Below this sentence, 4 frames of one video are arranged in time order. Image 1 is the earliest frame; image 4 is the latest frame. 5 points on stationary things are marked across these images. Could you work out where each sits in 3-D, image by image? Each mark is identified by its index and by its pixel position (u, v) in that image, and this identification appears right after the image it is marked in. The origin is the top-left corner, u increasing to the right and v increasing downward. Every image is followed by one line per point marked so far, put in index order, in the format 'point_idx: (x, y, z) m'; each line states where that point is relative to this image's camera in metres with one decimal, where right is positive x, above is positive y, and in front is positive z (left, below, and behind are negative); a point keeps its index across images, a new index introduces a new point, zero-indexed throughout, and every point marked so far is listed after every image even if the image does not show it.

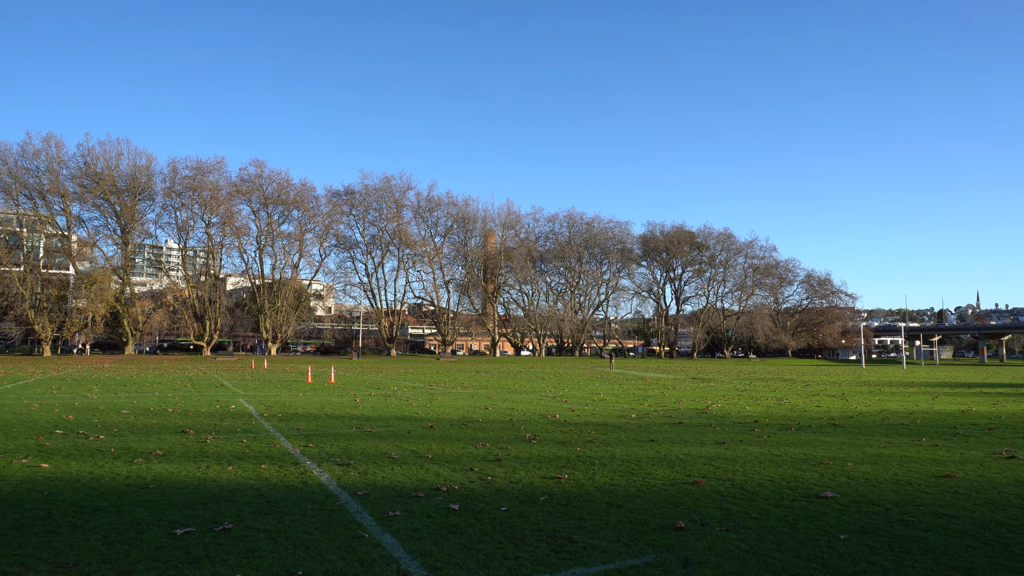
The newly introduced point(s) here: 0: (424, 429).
0: (-1.6, -2.5, +13.1) m
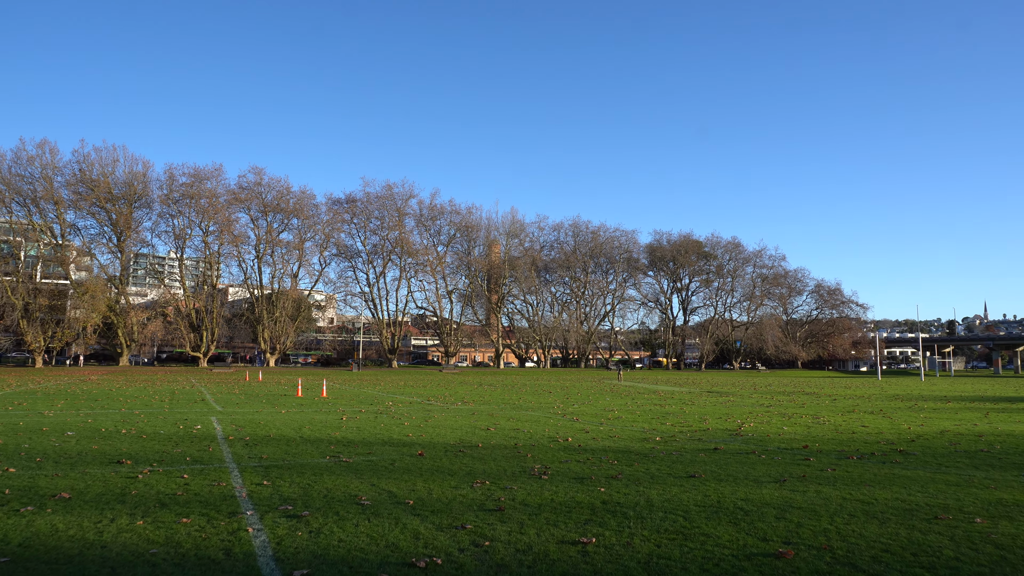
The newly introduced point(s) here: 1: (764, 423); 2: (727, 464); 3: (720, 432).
0: (-1.5, -2.5, +10.8) m
1: (+6.2, -3.3, +18.1) m
2: (+3.1, -2.5, +10.6) m
3: (+4.5, -3.1, +16.0) m
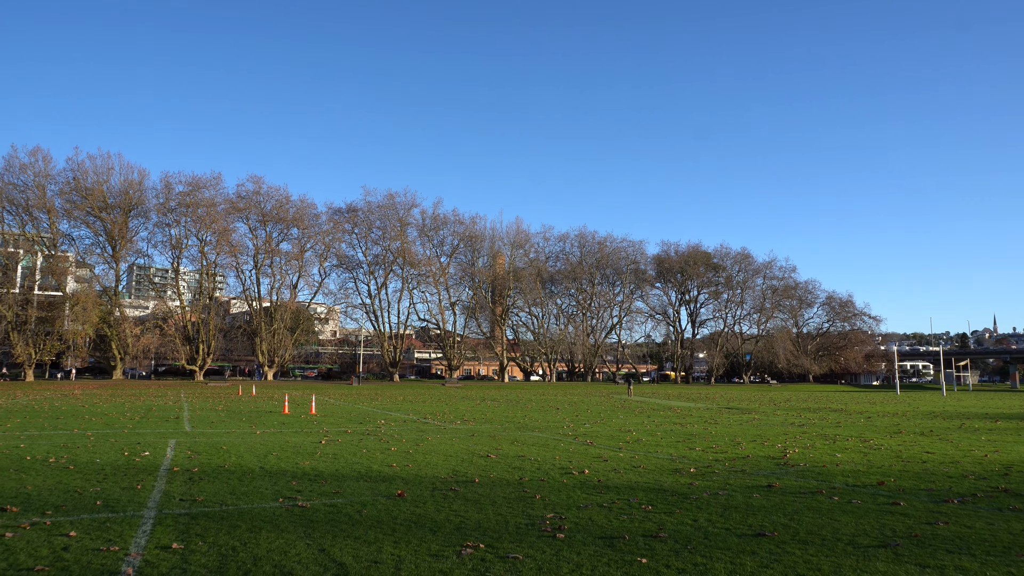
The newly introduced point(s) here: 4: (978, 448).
0: (-1.4, -2.5, +8.3) m
1: (+6.3, -3.4, +15.6) m
2: (+3.1, -2.4, +8.1) m
3: (+4.6, -3.1, +13.5) m
4: (+9.9, -3.4, +15.8) m
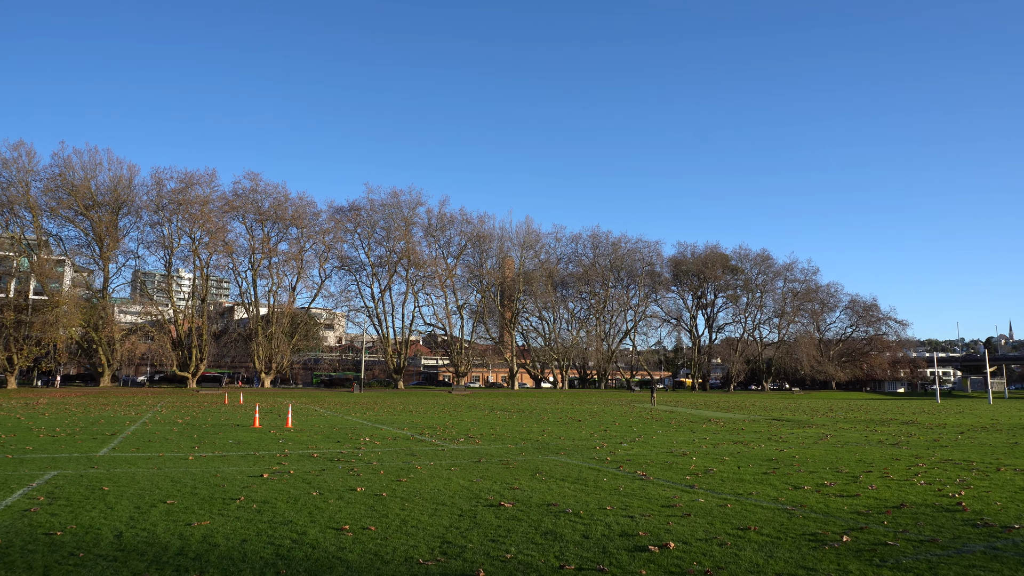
0: (-1.2, -1.9, +3.5) m
1: (+6.6, -2.9, +10.6) m
2: (+3.4, -1.9, +3.2) m
3: (+4.9, -2.6, +8.6) m
4: (+10.3, -2.9, +10.8) m
